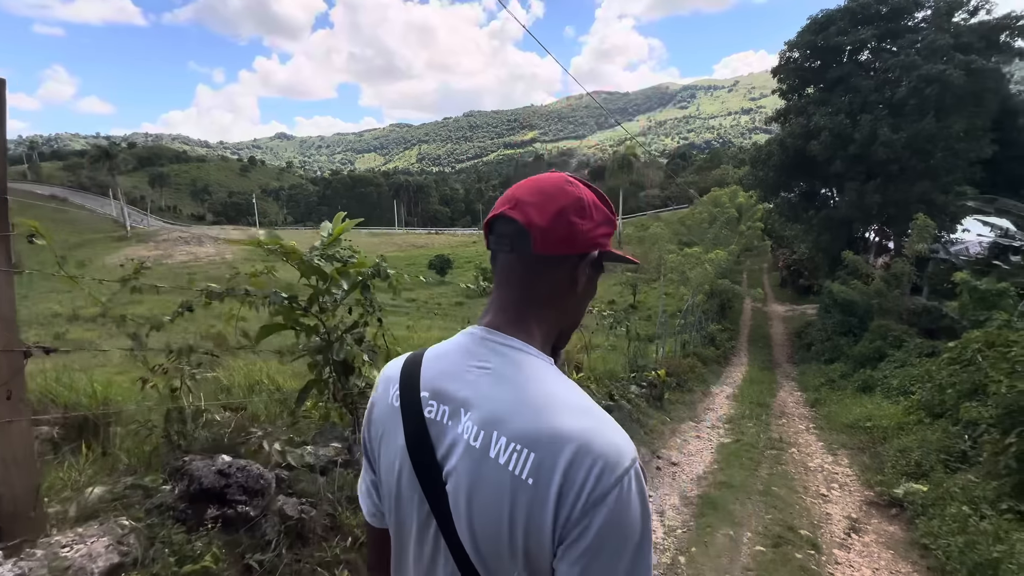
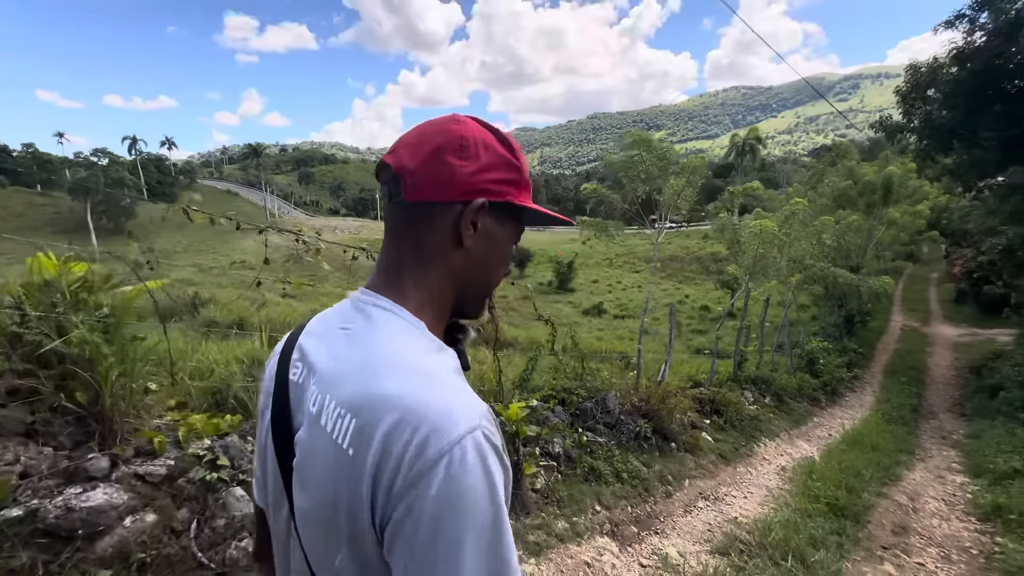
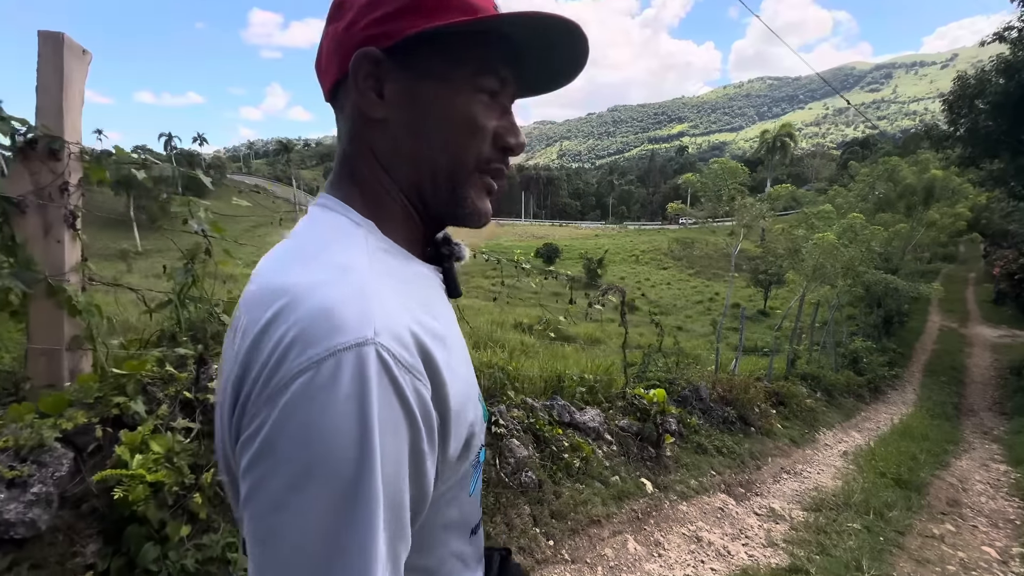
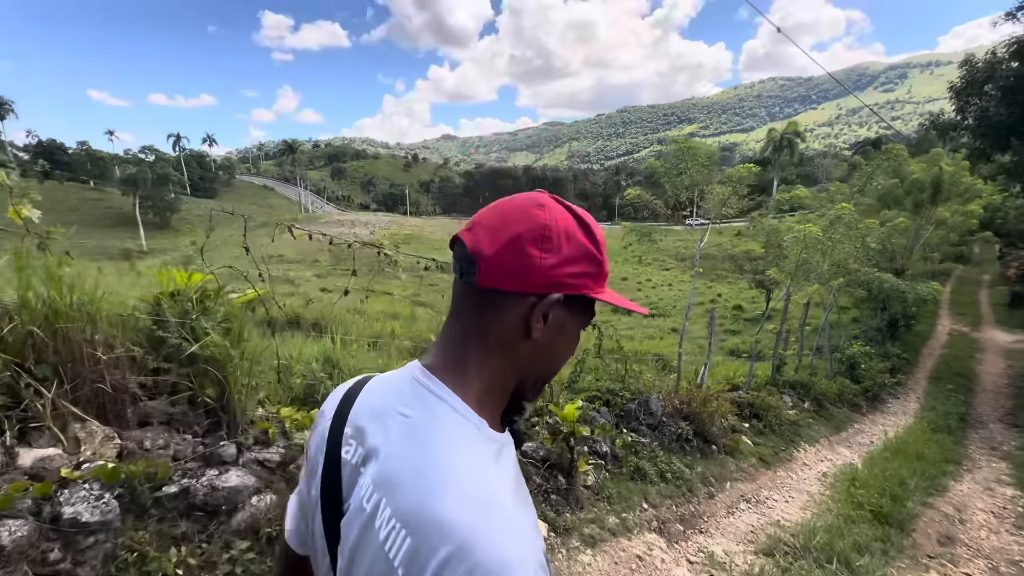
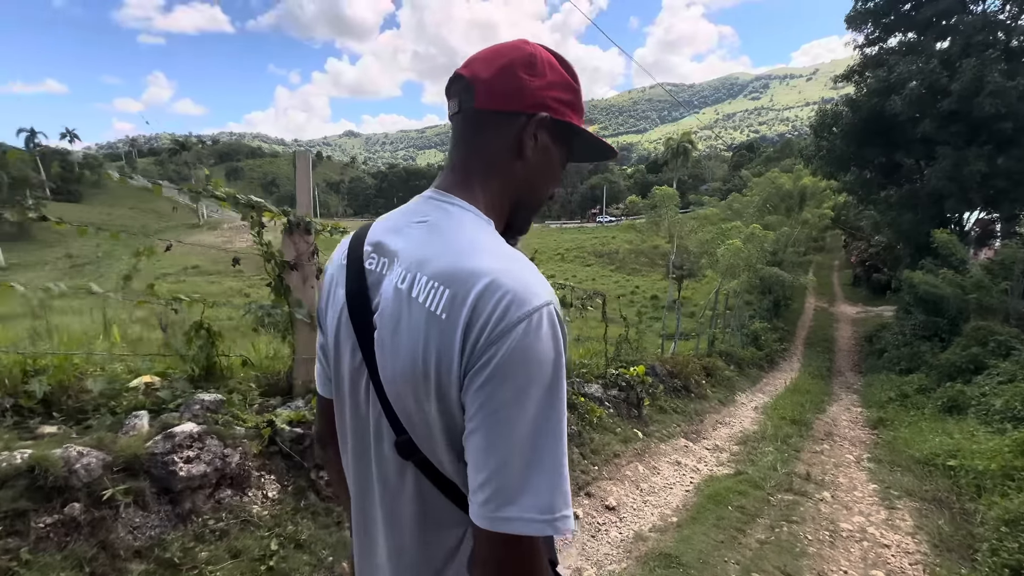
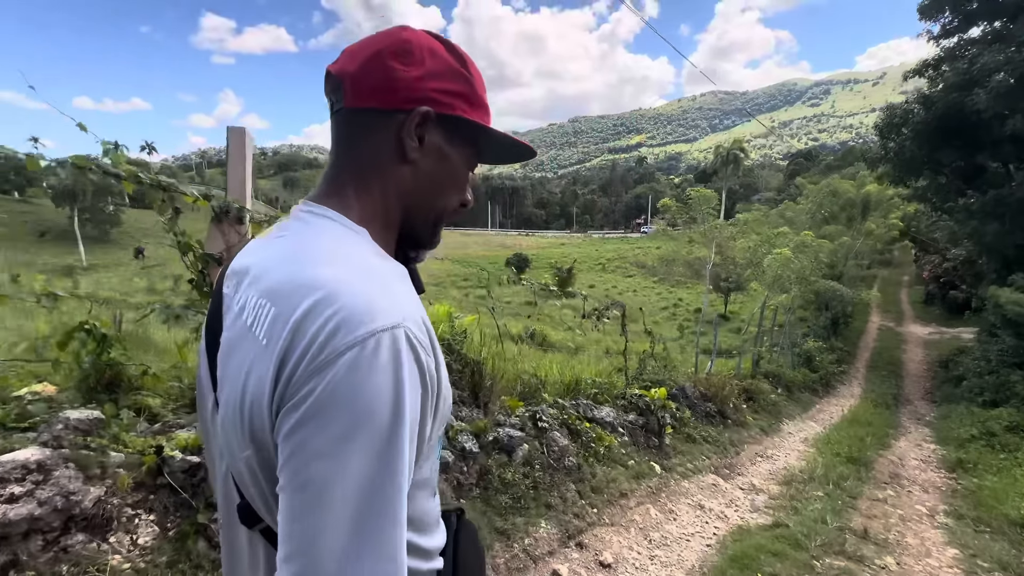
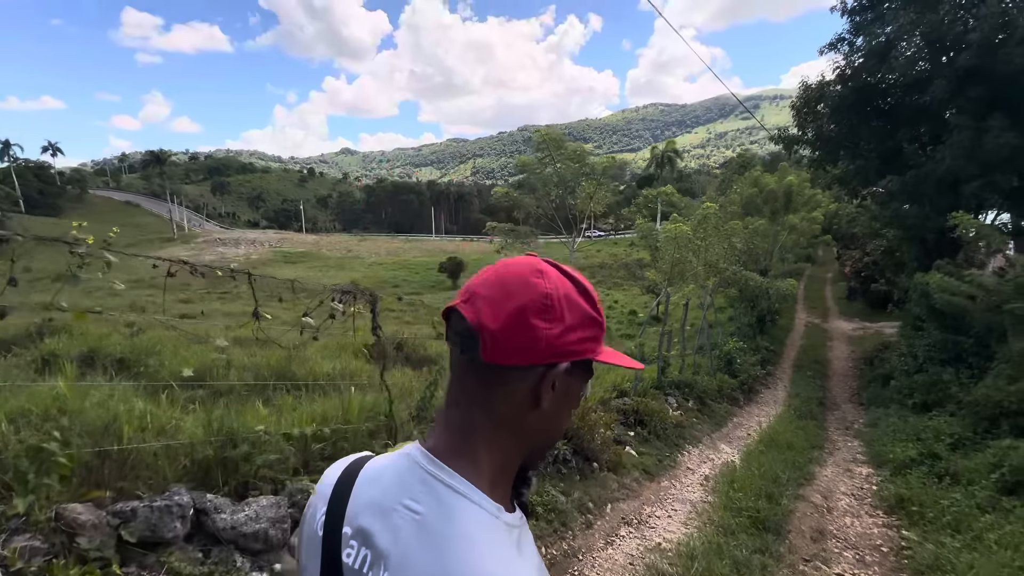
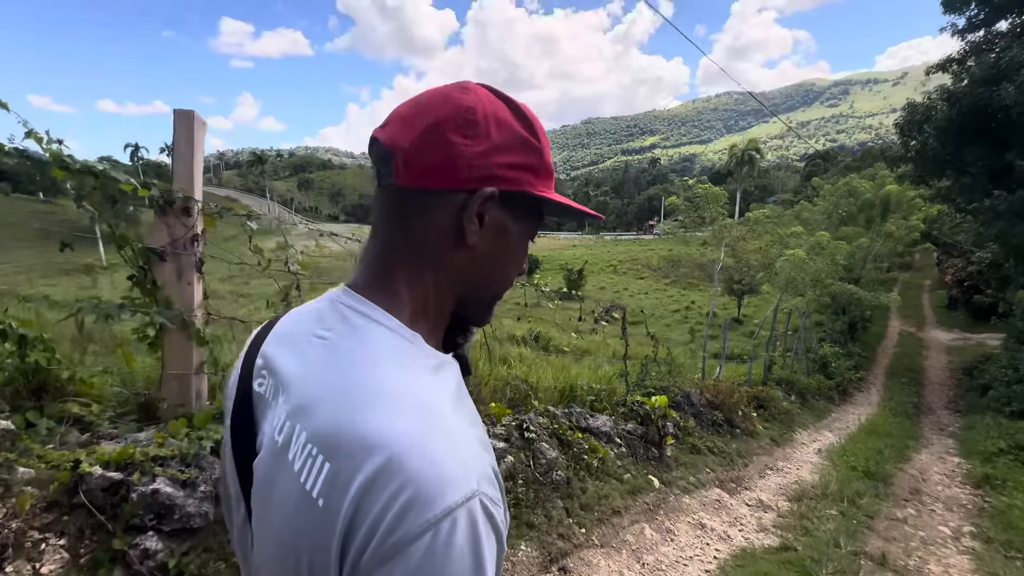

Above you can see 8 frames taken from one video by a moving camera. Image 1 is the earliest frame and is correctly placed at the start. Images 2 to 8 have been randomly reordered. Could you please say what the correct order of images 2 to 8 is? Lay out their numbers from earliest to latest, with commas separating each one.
5, 6, 8, 3, 4, 2, 7
